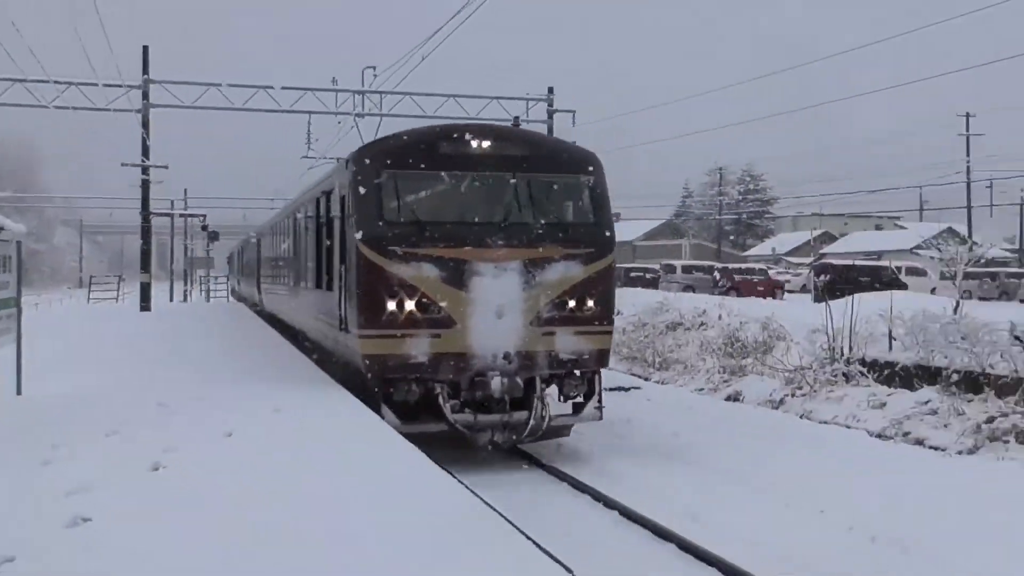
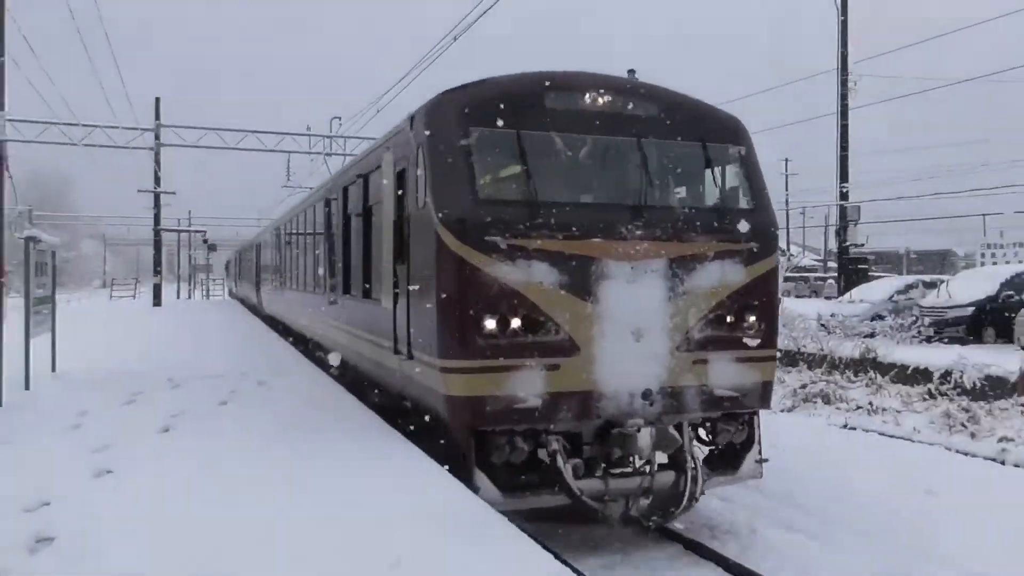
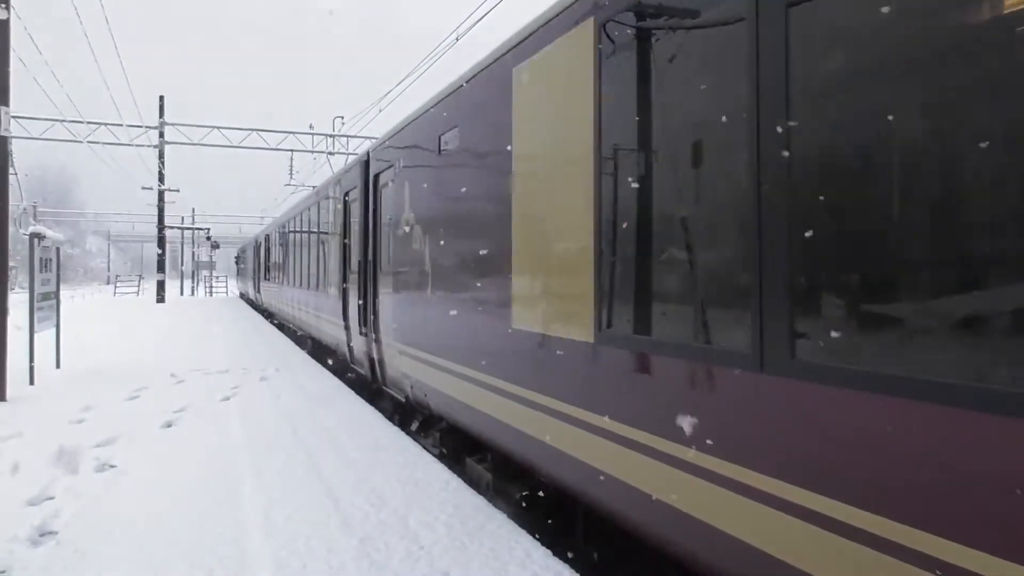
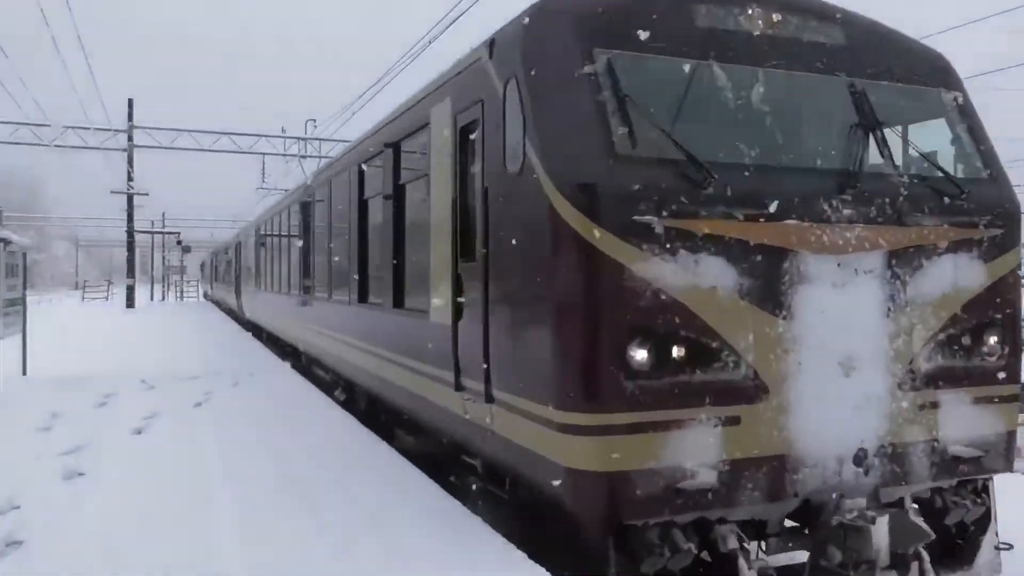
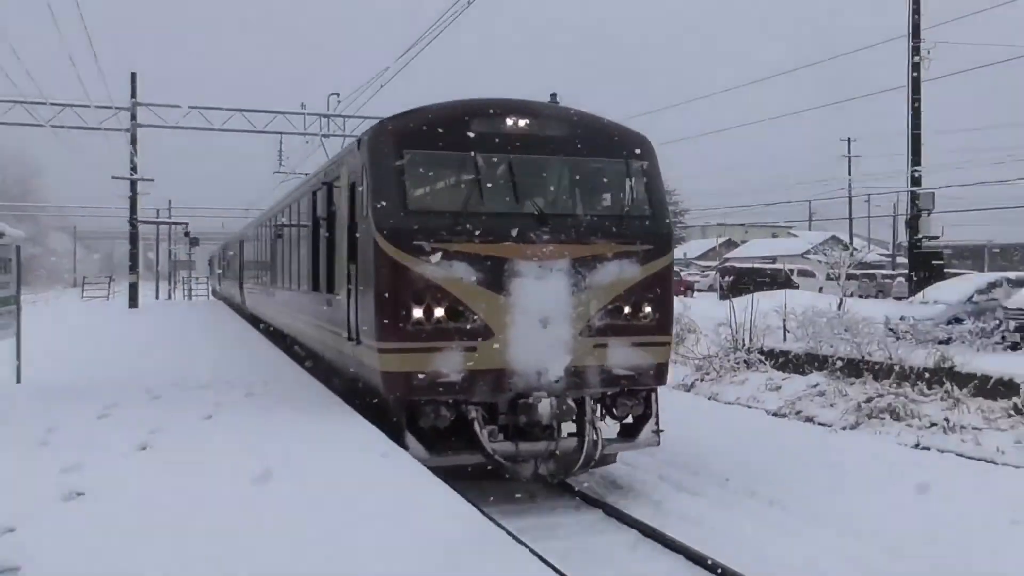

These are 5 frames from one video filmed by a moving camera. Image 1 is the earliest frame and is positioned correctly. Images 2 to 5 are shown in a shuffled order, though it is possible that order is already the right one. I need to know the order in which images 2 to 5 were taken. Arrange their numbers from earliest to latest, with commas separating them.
5, 2, 4, 3
